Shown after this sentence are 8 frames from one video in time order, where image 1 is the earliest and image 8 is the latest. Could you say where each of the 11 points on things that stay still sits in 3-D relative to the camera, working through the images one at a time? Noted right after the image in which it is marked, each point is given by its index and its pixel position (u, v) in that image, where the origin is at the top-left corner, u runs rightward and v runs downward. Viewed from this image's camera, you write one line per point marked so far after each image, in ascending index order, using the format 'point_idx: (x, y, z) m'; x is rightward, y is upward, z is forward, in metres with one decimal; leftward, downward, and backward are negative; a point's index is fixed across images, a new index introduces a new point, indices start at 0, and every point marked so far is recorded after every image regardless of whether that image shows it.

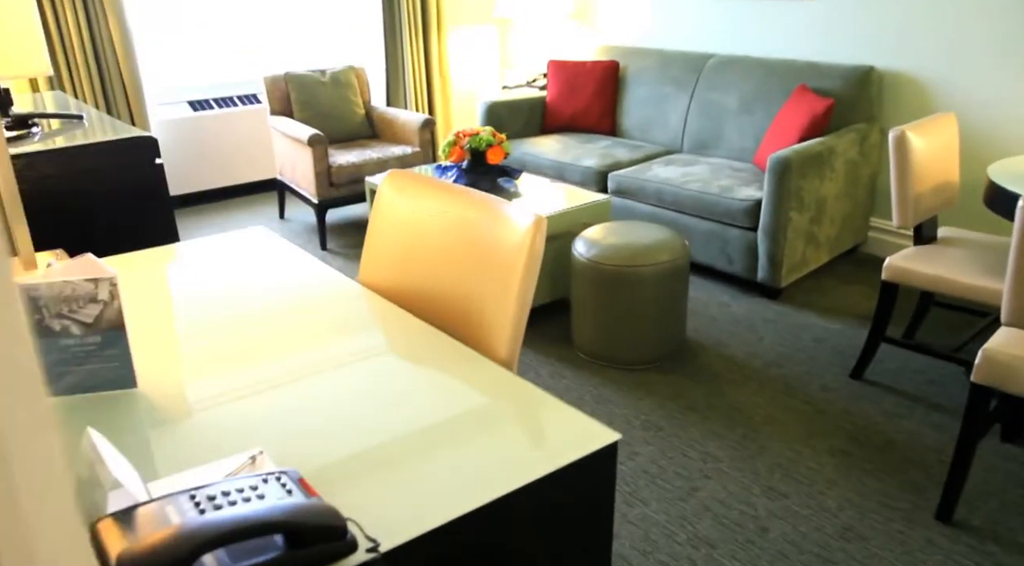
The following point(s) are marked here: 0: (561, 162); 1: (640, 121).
0: (+0.2, +0.6, +4.0) m
1: (+0.7, +0.9, +4.3) m
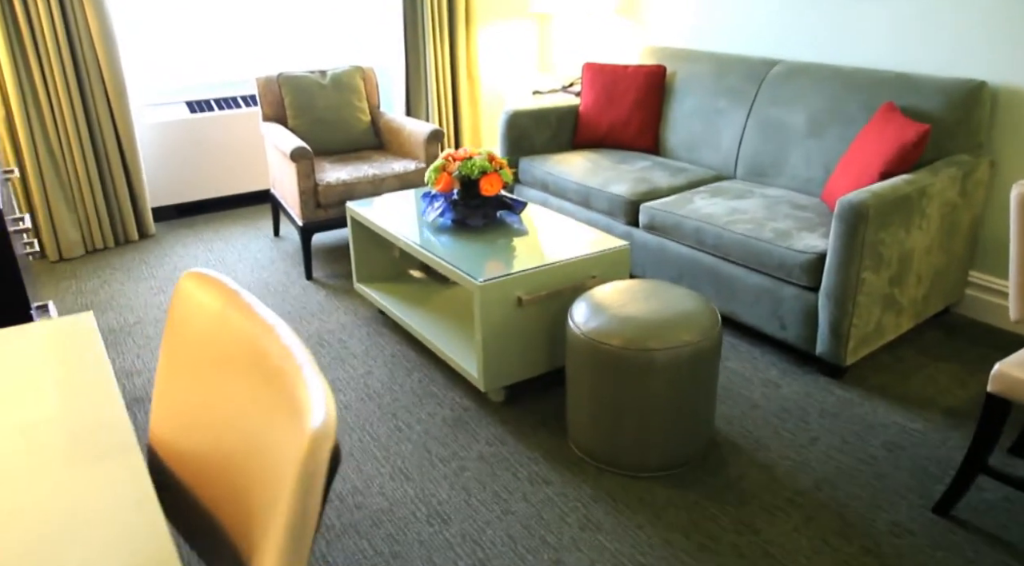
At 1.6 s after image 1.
0: (+0.3, +0.4, +3.4) m
1: (+0.8, +0.7, +3.6) m
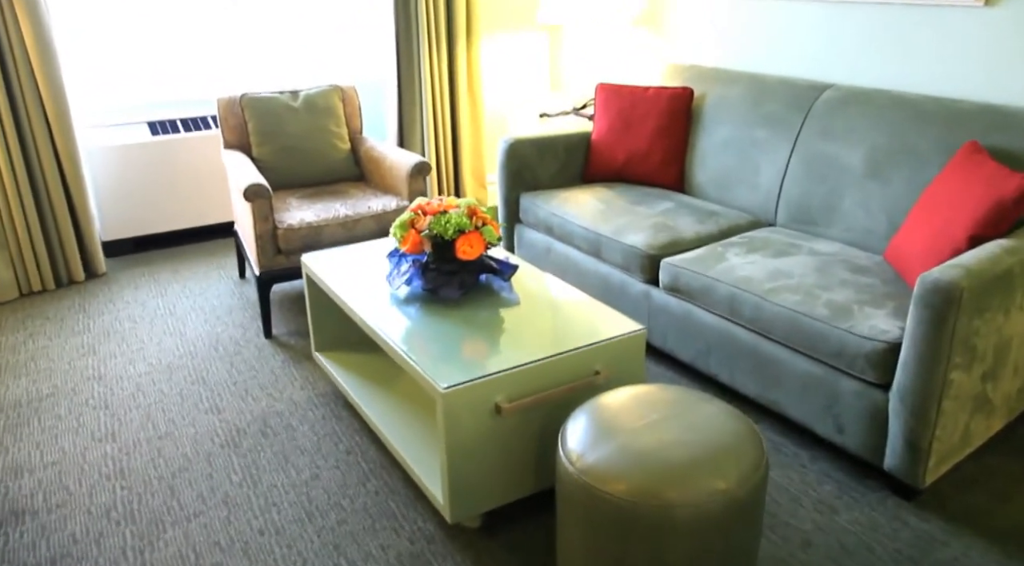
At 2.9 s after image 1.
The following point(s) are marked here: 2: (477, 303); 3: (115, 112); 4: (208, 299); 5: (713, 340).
0: (+0.3, +0.2, +2.8) m
1: (+0.8, +0.4, +3.0) m
2: (-0.1, -0.1, +2.1) m
3: (-1.8, +0.8, +3.7) m
4: (-1.3, -0.1, +3.4) m
5: (+0.6, -0.2, +2.4) m
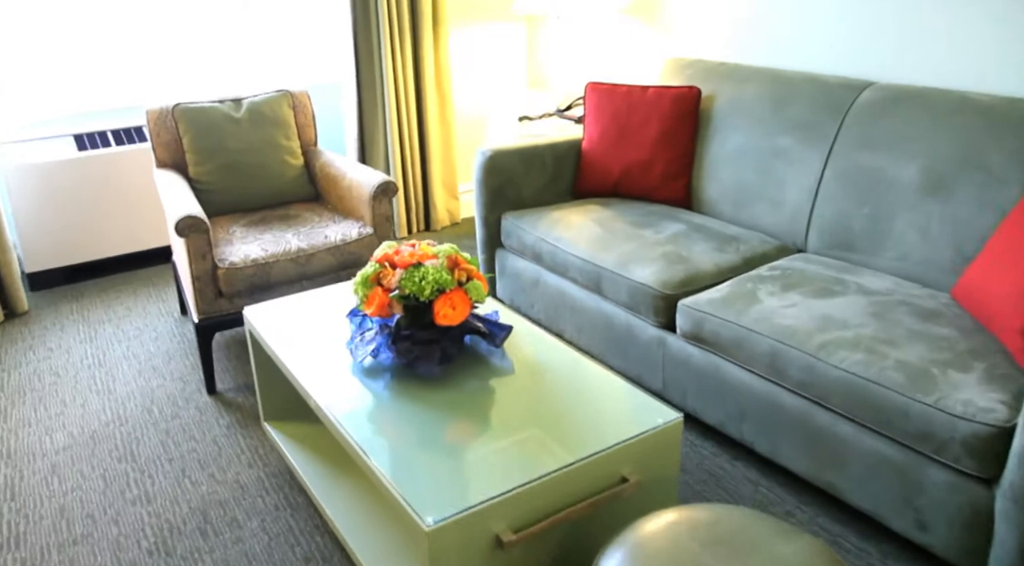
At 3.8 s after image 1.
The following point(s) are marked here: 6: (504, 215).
0: (+0.3, +0.1, +2.4) m
1: (+0.7, +0.3, +2.6) m
2: (-0.1, -0.2, +1.7) m
3: (-1.9, +0.6, +3.2) m
4: (-1.3, -0.2, +2.9) m
5: (+0.6, -0.3, +2.0) m
6: (0.0, +0.2, +2.8) m
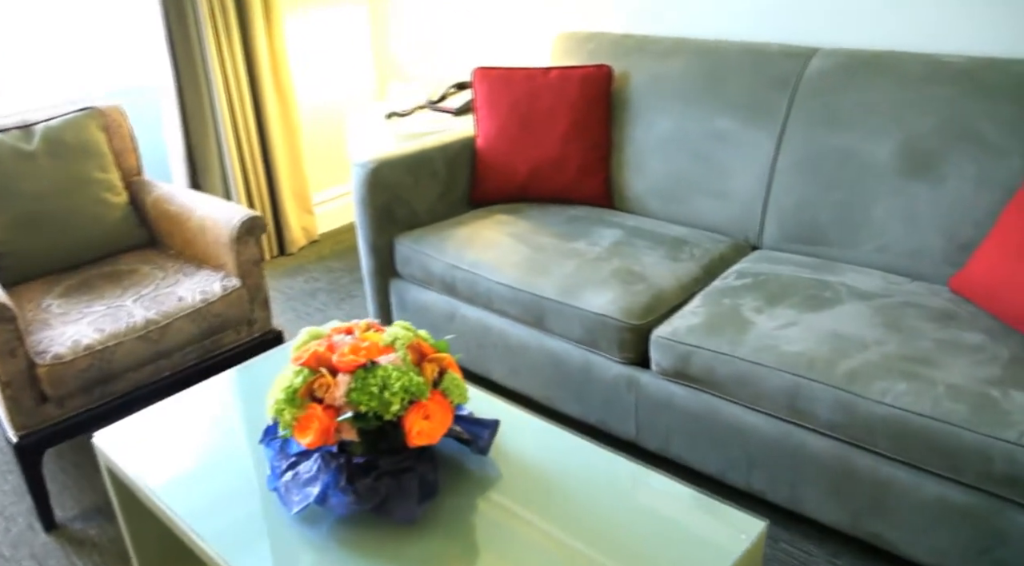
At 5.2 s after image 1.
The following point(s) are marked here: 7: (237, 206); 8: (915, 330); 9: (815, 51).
0: (+0.1, 0.0, +2.0) m
1: (+0.4, +0.3, +2.3) m
2: (-0.1, -0.3, +1.2) m
3: (-2.3, +0.3, +2.3) m
4: (-1.6, -0.5, +2.2) m
5: (+0.5, -0.3, +1.7) m
6: (-0.3, +0.1, +2.3) m
7: (-0.7, +0.2, +2.1) m
8: (+0.8, -0.1, +1.7) m
9: (+0.8, +0.6, +2.1) m
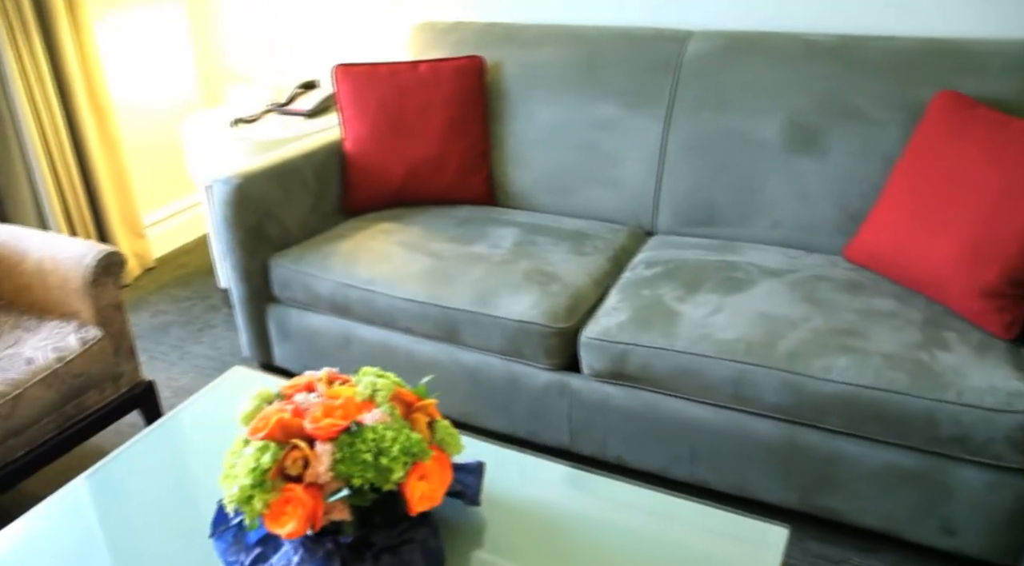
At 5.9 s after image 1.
0: (-0.1, -0.1, +1.8) m
1: (+0.1, +0.3, +2.2) m
2: (-0.1, -0.4, +1.1) m
3: (-2.6, 0.0, +1.6) m
4: (-1.7, -0.7, +1.7) m
5: (+0.4, -0.3, +1.7) m
6: (-0.6, +0.1, +2.1) m
7: (-0.9, +0.1, +1.7) m
8: (+0.7, 0.0, +1.7) m
9: (+0.5, +0.6, +2.1) m
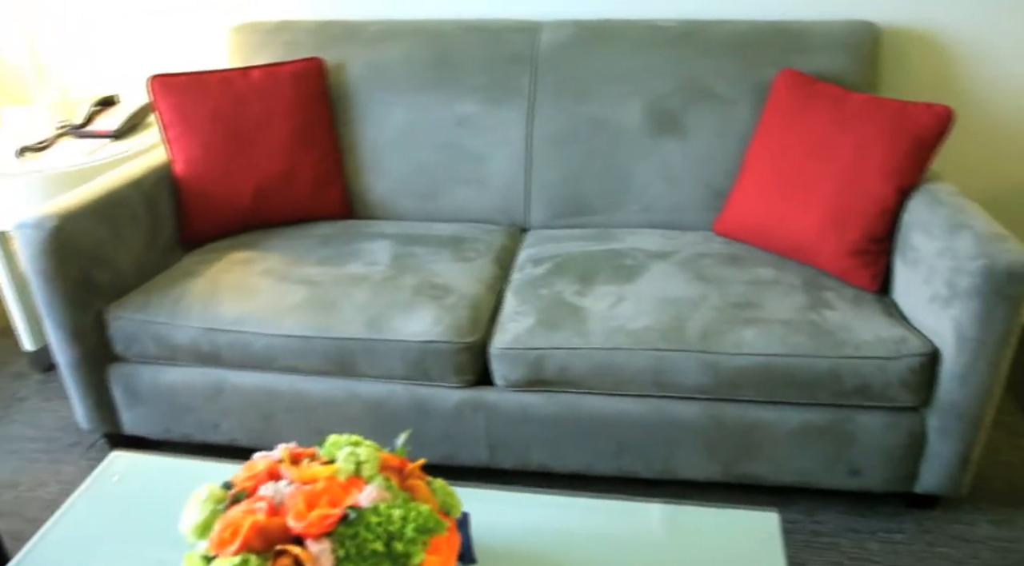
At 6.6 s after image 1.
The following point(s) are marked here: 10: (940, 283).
0: (-0.4, -0.1, +1.7) m
1: (-0.3, +0.3, +2.1) m
2: (-0.1, -0.4, +1.0) m
3: (-2.6, -0.4, +0.8) m
4: (-1.7, -1.0, +1.1) m
5: (+0.2, -0.3, +1.7) m
6: (-0.9, -0.1, +1.8) m
7: (-1.1, -0.1, +1.4) m
8: (+0.5, 0.0, +1.8) m
9: (+0.1, +0.7, +2.1) m
10: (+0.8, 0.0, +1.5) m
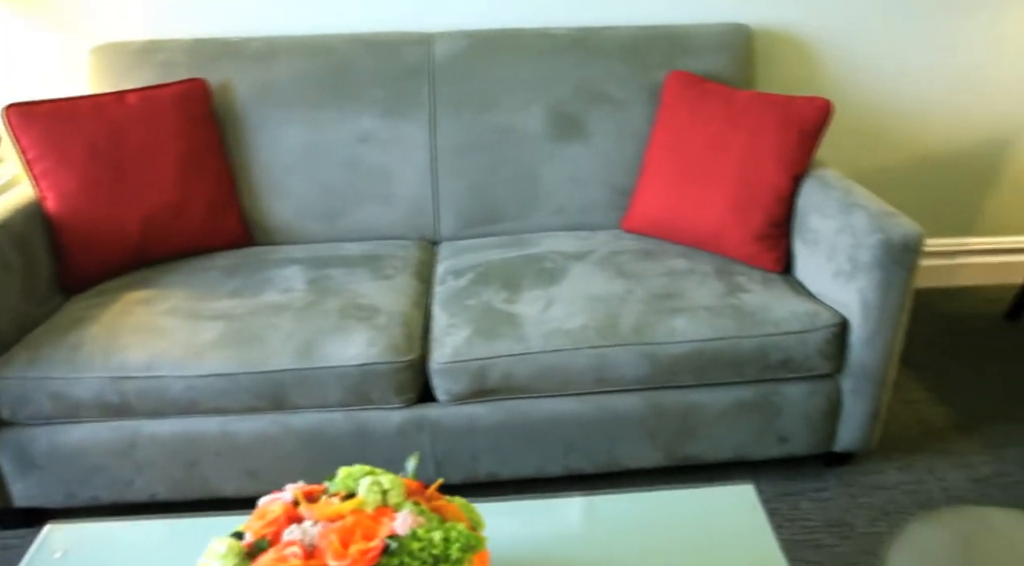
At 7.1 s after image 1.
0: (-0.5, -0.2, +1.6) m
1: (-0.5, +0.2, +2.0) m
2: (0.0, -0.4, +0.9) m
3: (-2.5, -0.6, +0.3) m
4: (-1.6, -1.1, +0.8) m
5: (+0.1, -0.3, +1.7) m
6: (-1.0, -0.2, +1.6) m
7: (-1.1, -0.2, +1.1) m
8: (+0.3, 0.0, +1.8) m
9: (-0.2, +0.6, +2.0) m
10: (+0.7, +0.1, +1.7) m
